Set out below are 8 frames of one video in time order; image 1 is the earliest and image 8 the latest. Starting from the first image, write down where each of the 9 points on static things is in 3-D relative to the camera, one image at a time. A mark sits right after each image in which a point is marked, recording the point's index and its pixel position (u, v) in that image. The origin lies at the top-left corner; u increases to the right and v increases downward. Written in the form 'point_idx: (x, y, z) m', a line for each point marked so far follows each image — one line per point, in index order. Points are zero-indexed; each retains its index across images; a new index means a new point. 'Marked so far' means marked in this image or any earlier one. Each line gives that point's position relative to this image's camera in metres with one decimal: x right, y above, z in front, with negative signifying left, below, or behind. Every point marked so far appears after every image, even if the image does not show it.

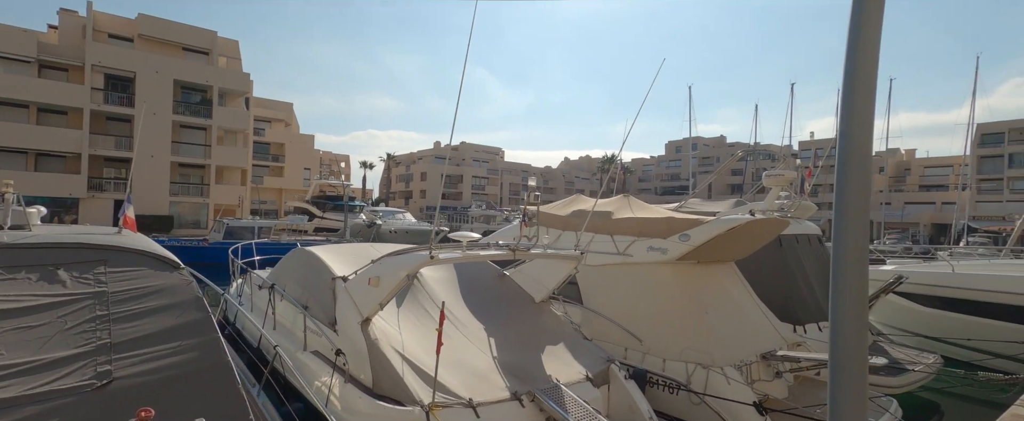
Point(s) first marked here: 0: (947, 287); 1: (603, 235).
0: (+9.0, -1.6, +9.9) m
1: (+1.3, -0.3, +7.1) m
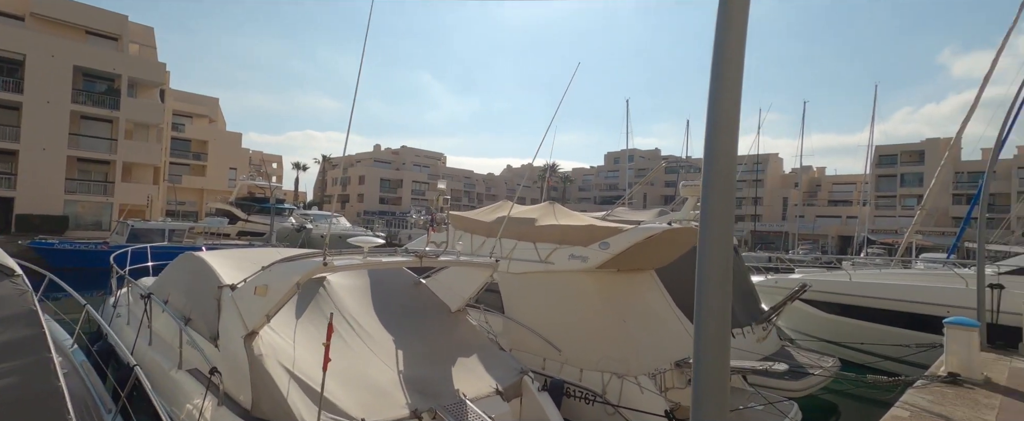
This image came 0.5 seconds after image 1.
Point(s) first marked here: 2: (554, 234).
0: (+7.4, -1.9, +10.7) m
1: (+0.2, -0.5, +7.0) m
2: (+0.6, -0.3, +6.7) m
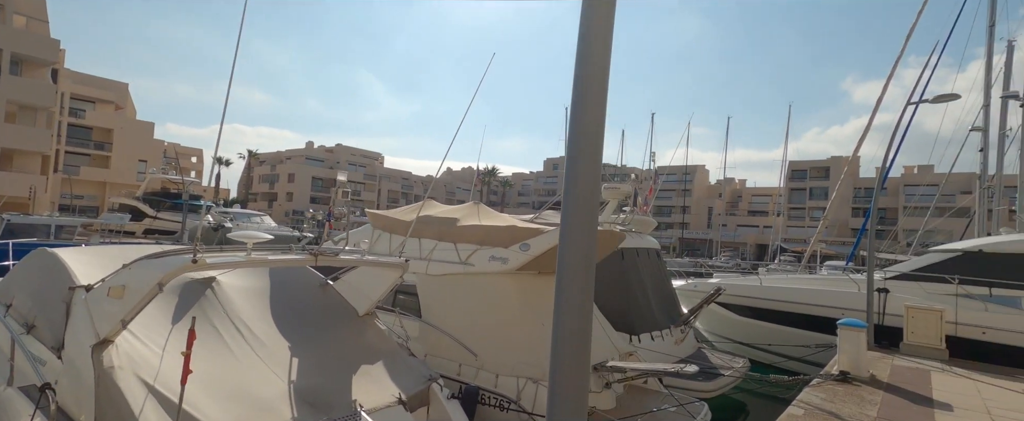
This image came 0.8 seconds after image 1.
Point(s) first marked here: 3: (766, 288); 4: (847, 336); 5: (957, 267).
0: (+5.7, -2.1, +11.3) m
1: (-0.9, -0.5, +6.7) m
2: (-0.5, -0.3, +6.5) m
3: (+5.9, -1.8, +11.2) m
4: (+4.6, -1.7, +6.6) m
5: (+8.6, -1.1, +9.3) m
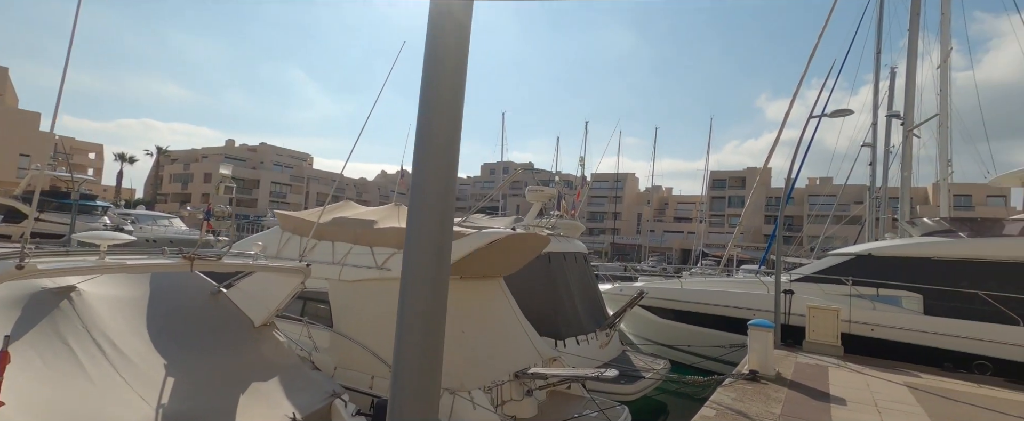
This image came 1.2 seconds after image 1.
0: (+4.0, -2.2, +11.7) m
1: (-2.0, -0.5, +6.3) m
2: (-1.5, -0.3, +6.2) m
3: (+4.2, -1.9, +11.6) m
4: (+3.5, -1.8, +6.9) m
5: (+7.2, -1.2, +10.1) m
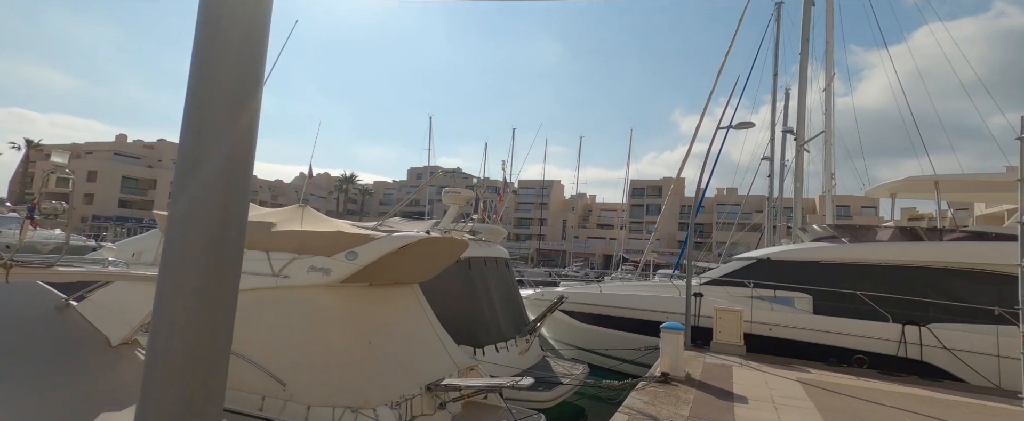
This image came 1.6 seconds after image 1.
0: (+2.1, -2.3, +11.9) m
1: (-3.0, -0.5, +5.7) m
2: (-2.6, -0.4, +5.6) m
3: (+2.3, -2.1, +11.8) m
4: (+2.3, -1.9, +7.1) m
5: (+5.4, -1.4, +10.8) m
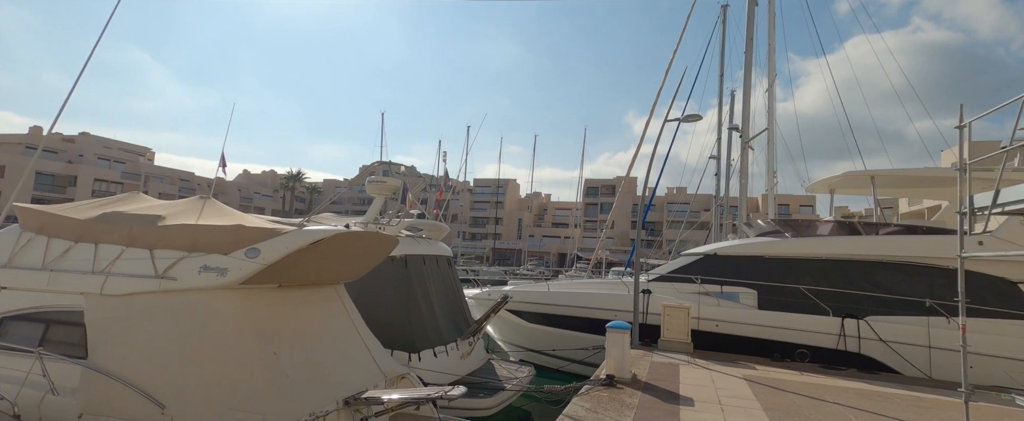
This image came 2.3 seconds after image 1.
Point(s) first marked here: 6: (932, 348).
0: (+0.8, -2.2, +11.5) m
1: (-3.8, -0.4, +4.8) m
2: (-3.3, -0.3, +4.8) m
3: (+1.0, -2.0, +11.4) m
4: (+1.4, -1.8, +6.7) m
5: (+4.2, -1.3, +10.7) m
6: (+7.4, -2.4, +8.5) m
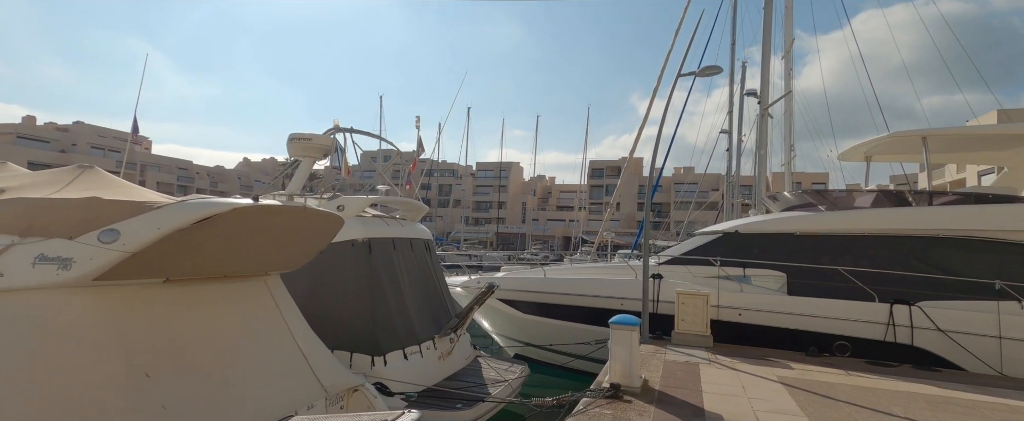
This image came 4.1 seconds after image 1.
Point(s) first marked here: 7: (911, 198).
0: (+0.6, -1.7, +10.2) m
1: (-4.0, -0.2, +3.5) m
2: (-3.6, 0.0, +3.5) m
3: (+0.8, -1.5, +10.1) m
4: (+1.2, -1.4, +5.4) m
5: (+4.0, -0.7, +9.3) m
6: (+7.2, -1.9, +7.1) m
7: (+7.1, +0.2, +8.6) m
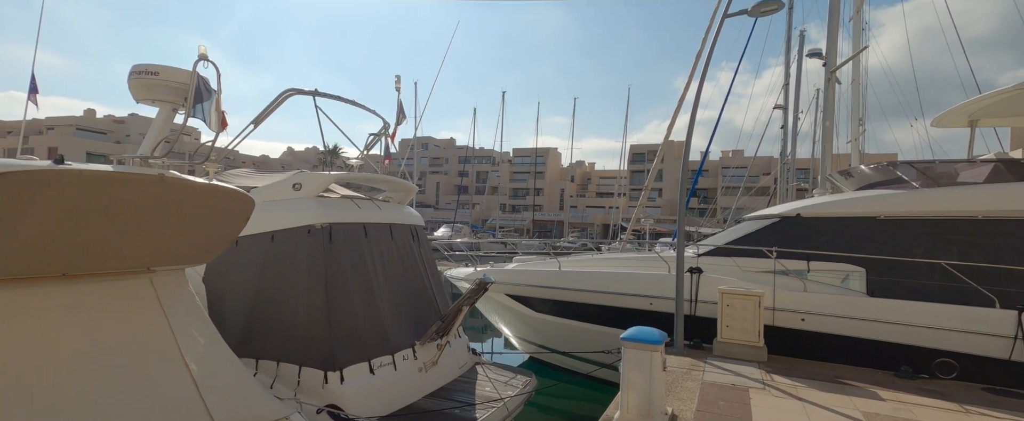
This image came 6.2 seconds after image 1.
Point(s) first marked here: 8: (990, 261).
0: (+0.8, -1.4, +8.7) m
1: (-4.4, 0.0, +2.4) m
2: (-4.0, +0.1, +2.3) m
3: (+1.0, -1.1, +8.6) m
4: (+1.0, -1.2, +3.8) m
5: (+4.1, -0.4, +7.5) m
6: (+7.1, -1.6, +5.0) m
7: (+7.1, +0.6, +6.5) m
8: (+6.2, -0.7, +6.2) m
